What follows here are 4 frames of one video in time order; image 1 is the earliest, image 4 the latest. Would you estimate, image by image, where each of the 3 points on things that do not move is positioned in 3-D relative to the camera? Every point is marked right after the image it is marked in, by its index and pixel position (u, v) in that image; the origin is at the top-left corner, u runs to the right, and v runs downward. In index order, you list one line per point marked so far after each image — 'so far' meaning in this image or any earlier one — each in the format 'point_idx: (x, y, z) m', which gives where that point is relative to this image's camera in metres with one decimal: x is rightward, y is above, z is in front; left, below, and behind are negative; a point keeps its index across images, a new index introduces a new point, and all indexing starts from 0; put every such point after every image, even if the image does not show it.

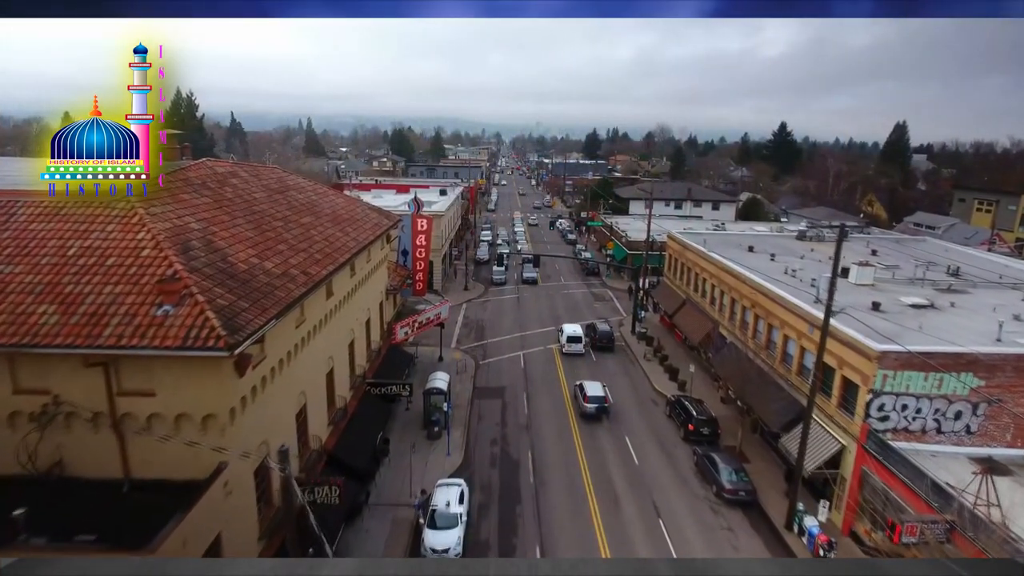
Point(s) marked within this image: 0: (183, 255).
0: (-5.7, +0.6, +10.0) m
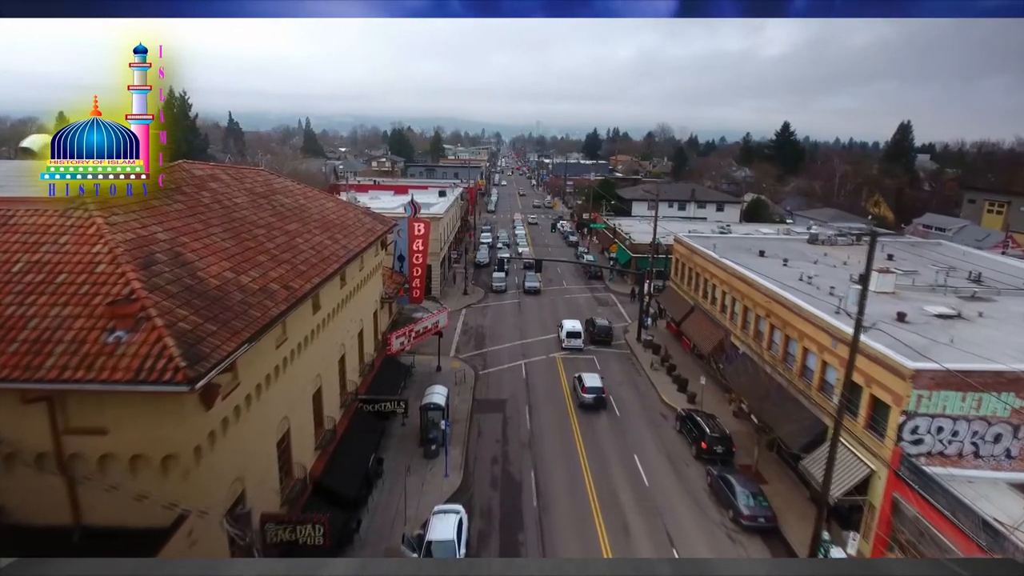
0: (-5.6, +0.3, +8.9) m
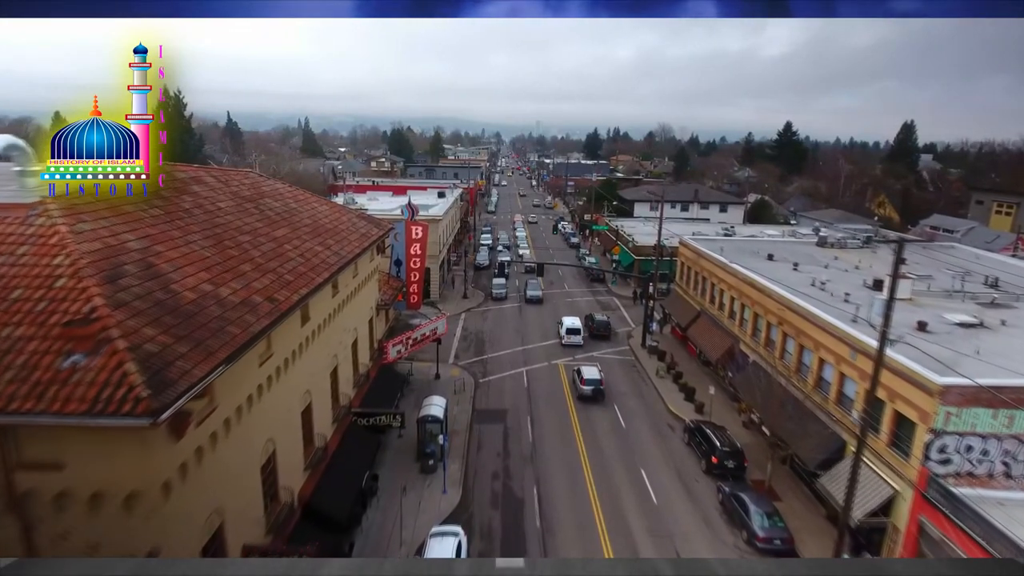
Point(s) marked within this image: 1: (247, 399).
0: (-5.6, 0.0, +8.1) m
1: (-4.4, -1.8, +9.8) m
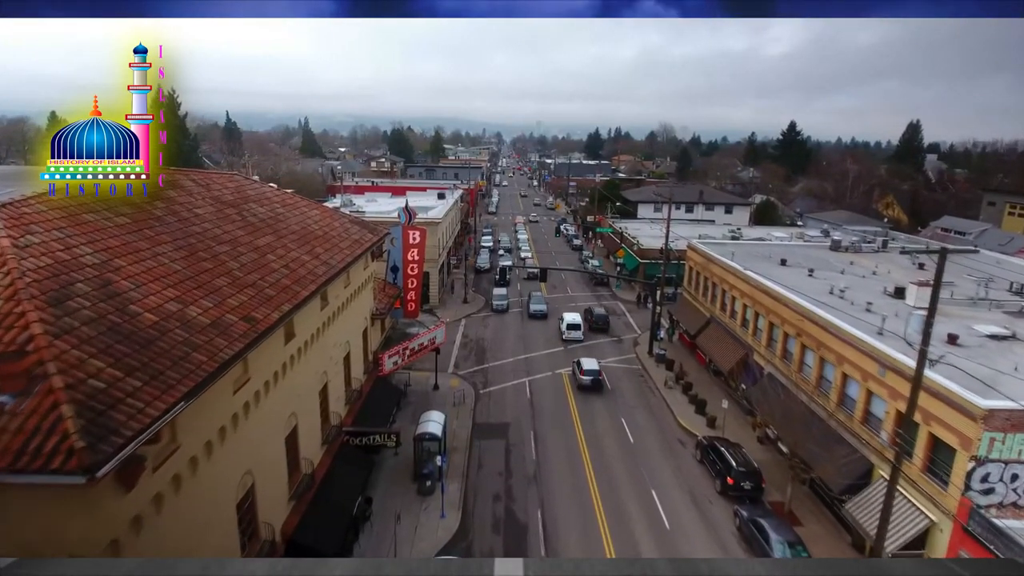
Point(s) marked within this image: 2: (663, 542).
0: (-5.5, -0.2, +7.0) m
1: (-4.3, -2.1, +8.7) m
2: (+3.9, -6.6, +15.0) m
